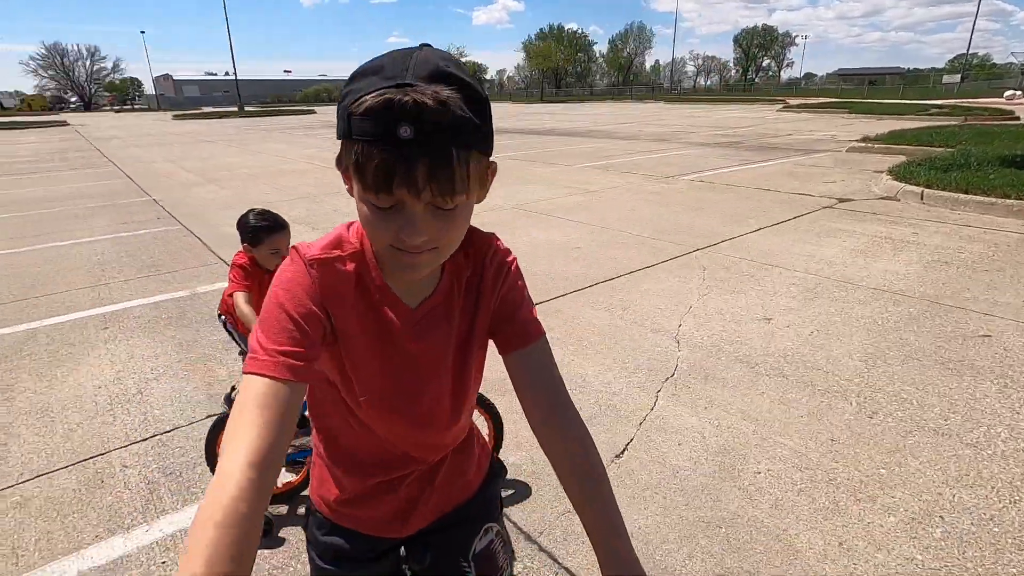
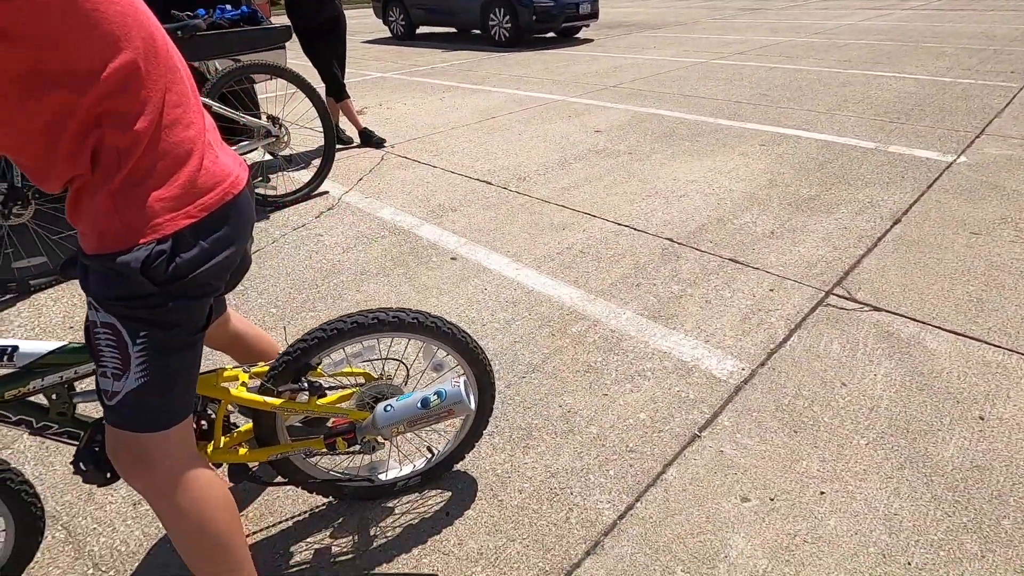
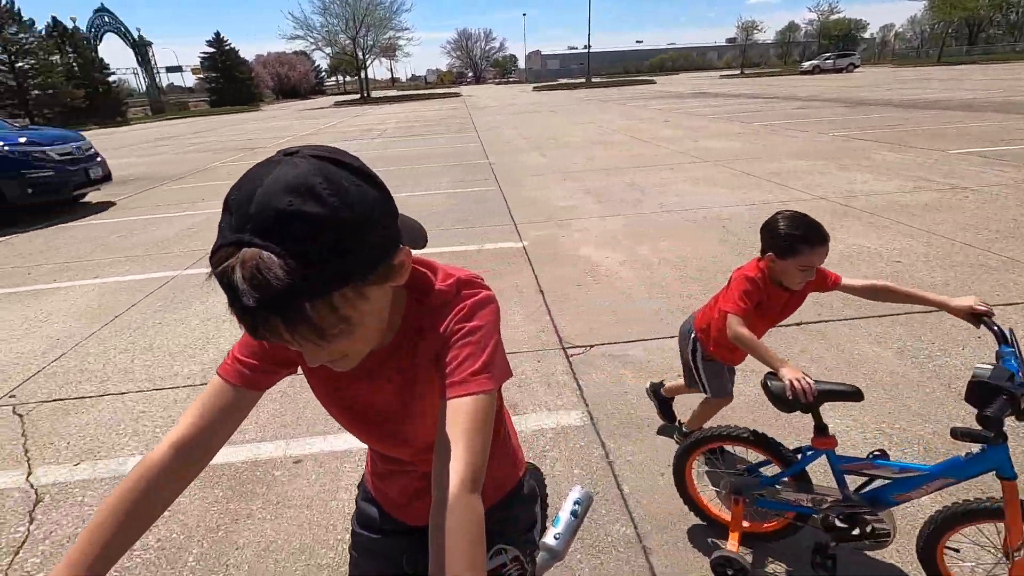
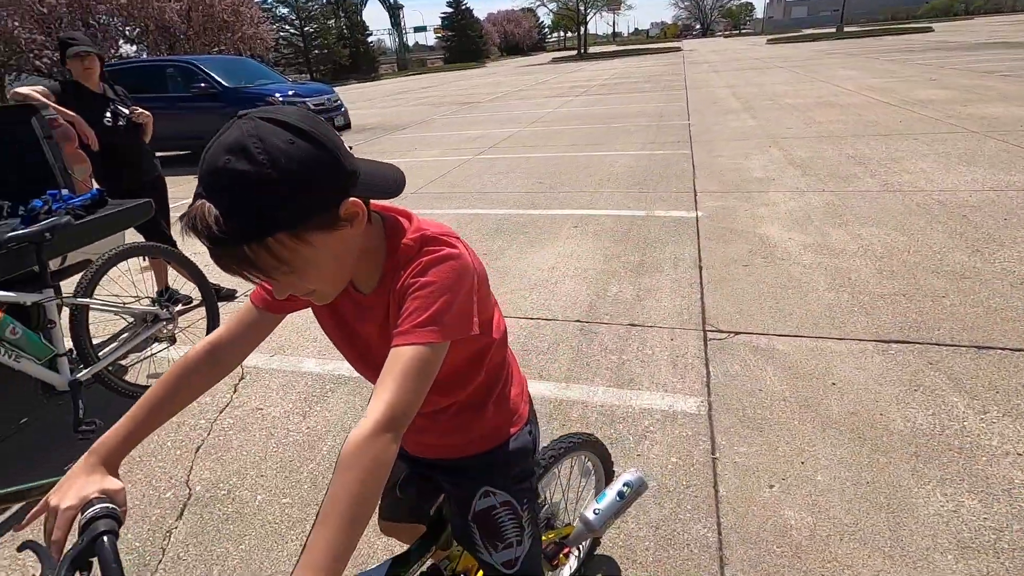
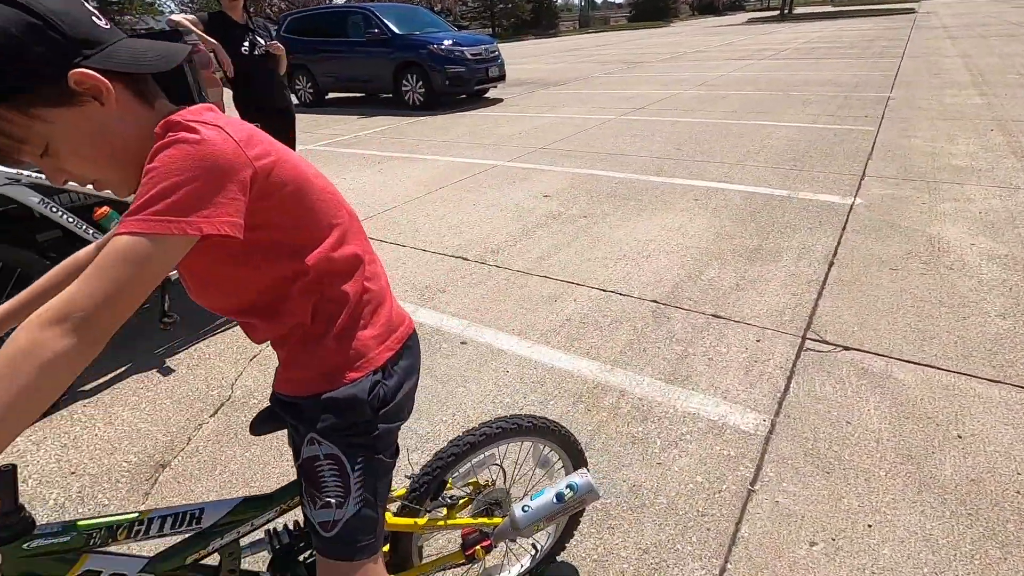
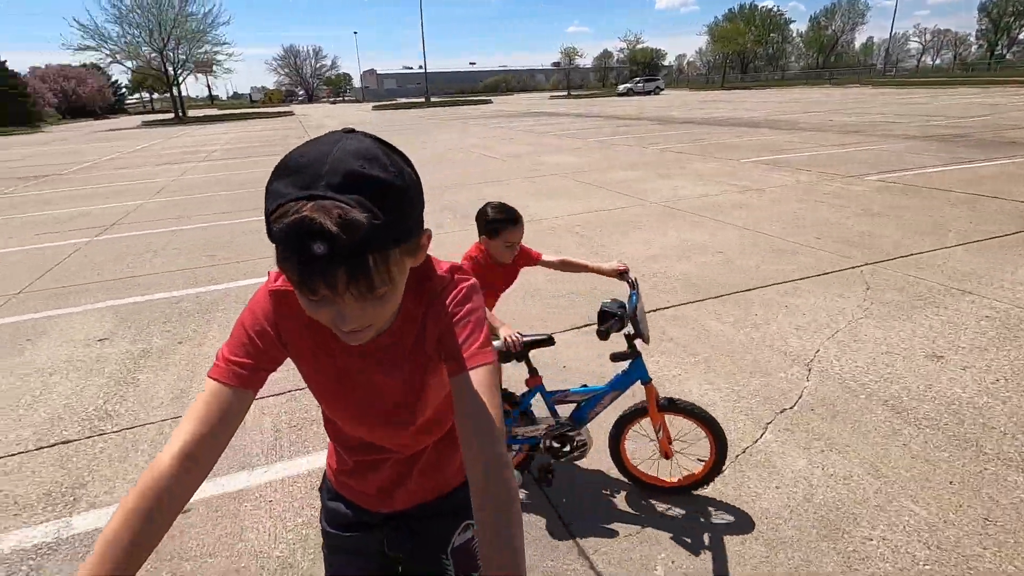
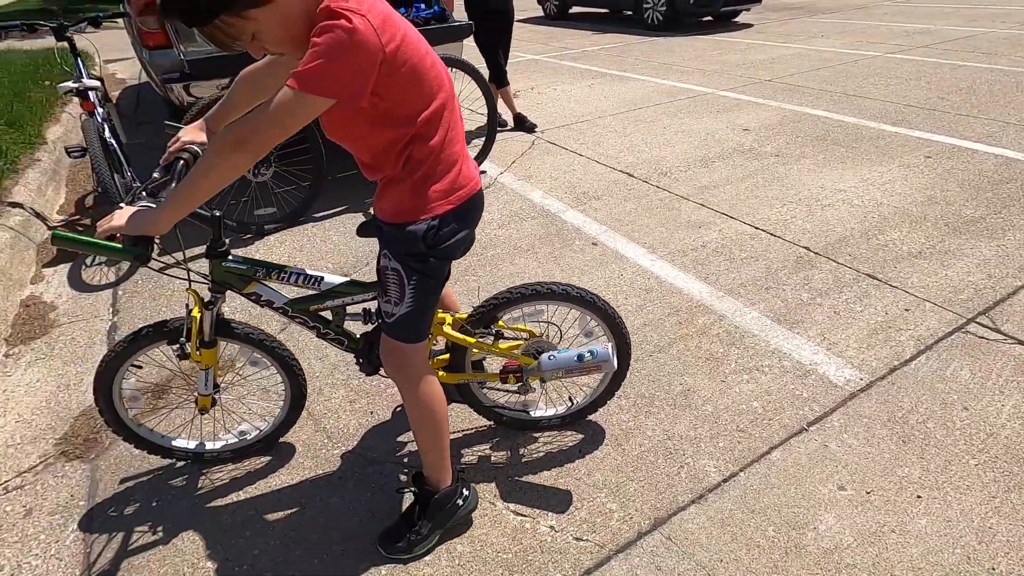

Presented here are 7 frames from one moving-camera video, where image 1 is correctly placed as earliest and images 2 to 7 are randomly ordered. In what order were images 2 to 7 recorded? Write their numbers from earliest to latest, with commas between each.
6, 3, 4, 5, 2, 7
